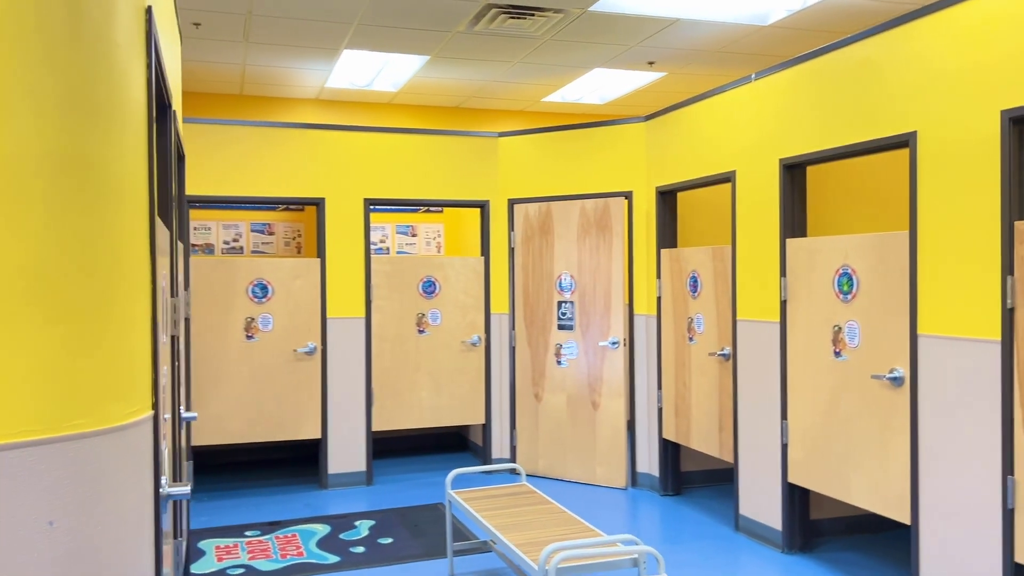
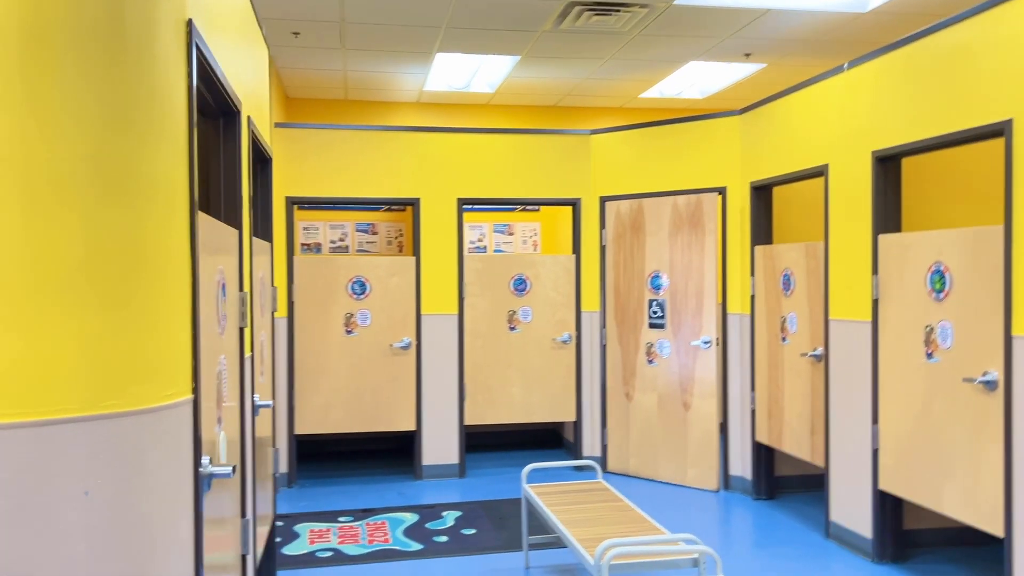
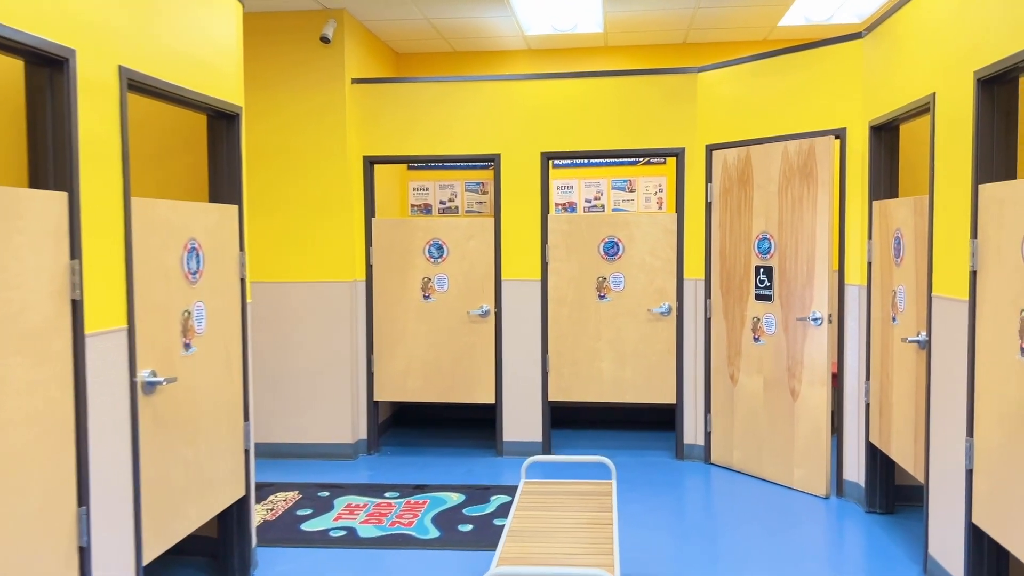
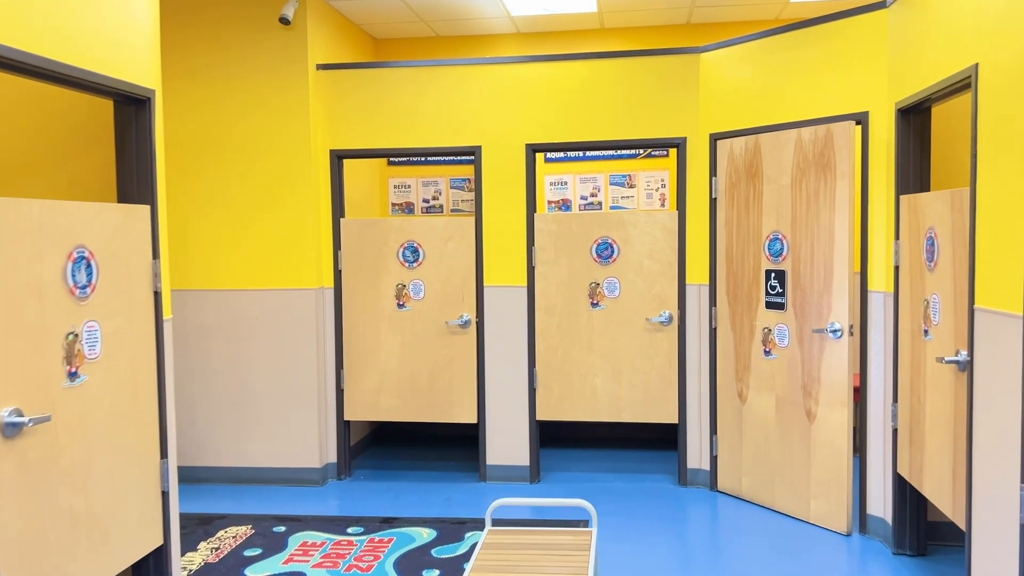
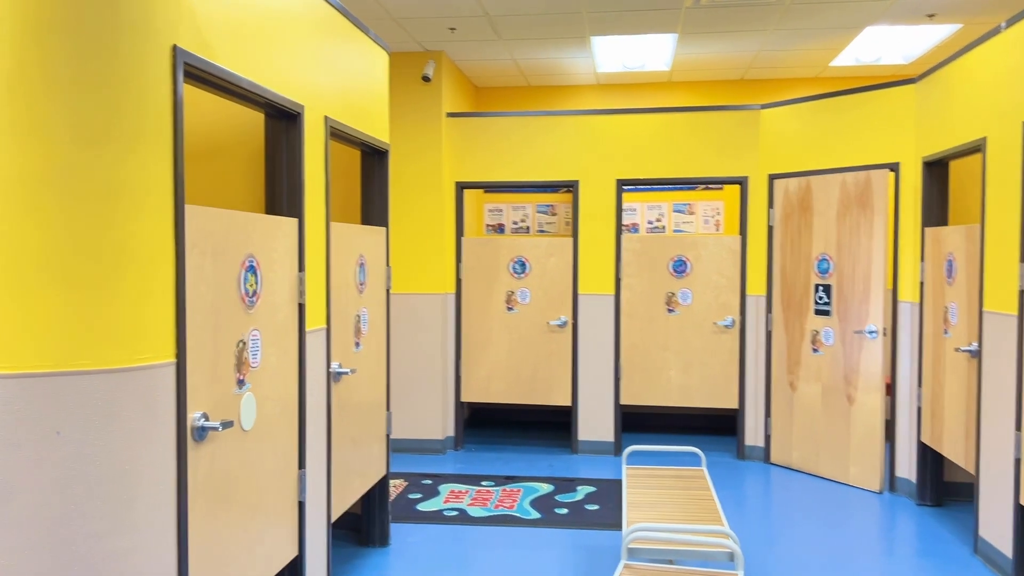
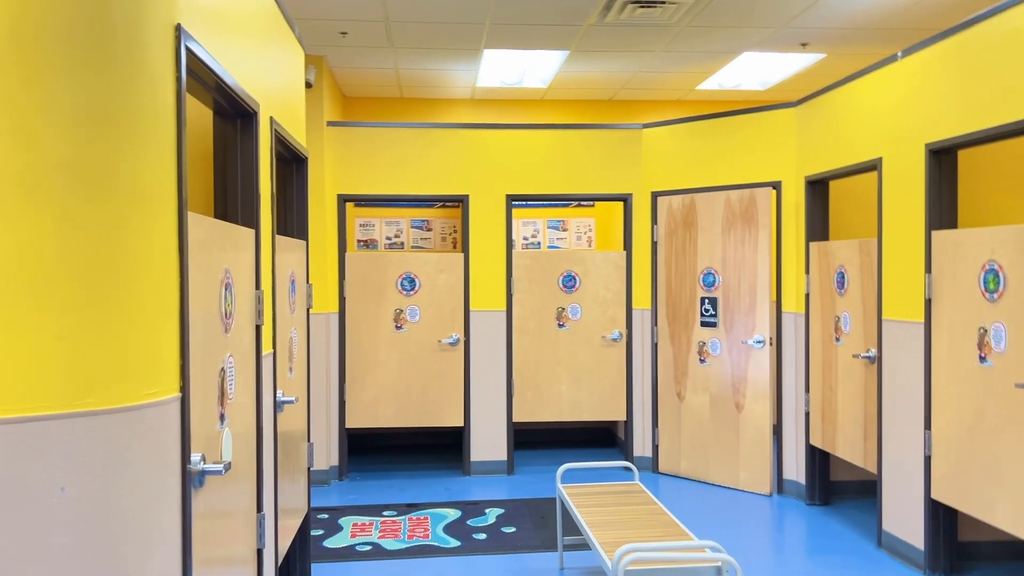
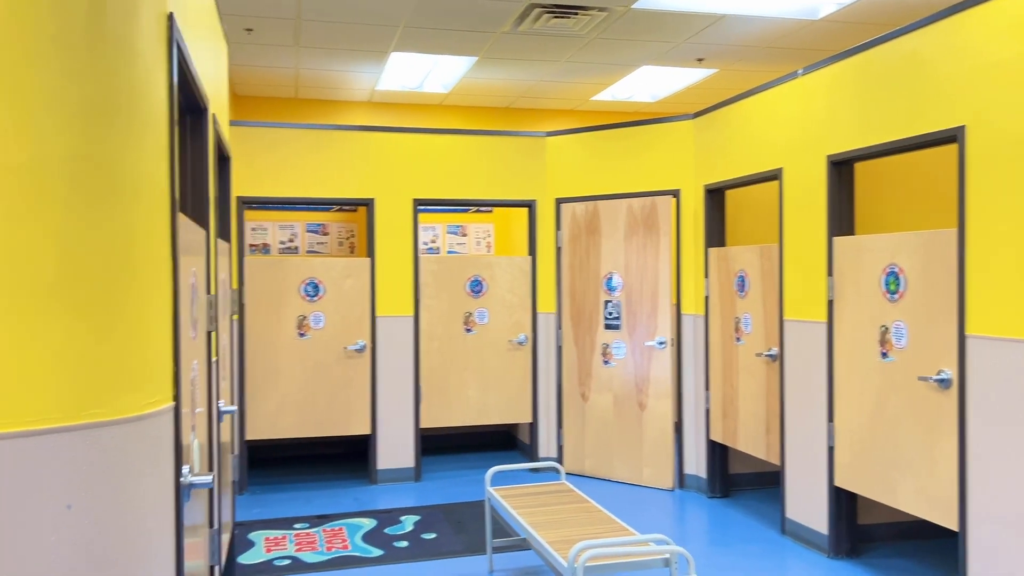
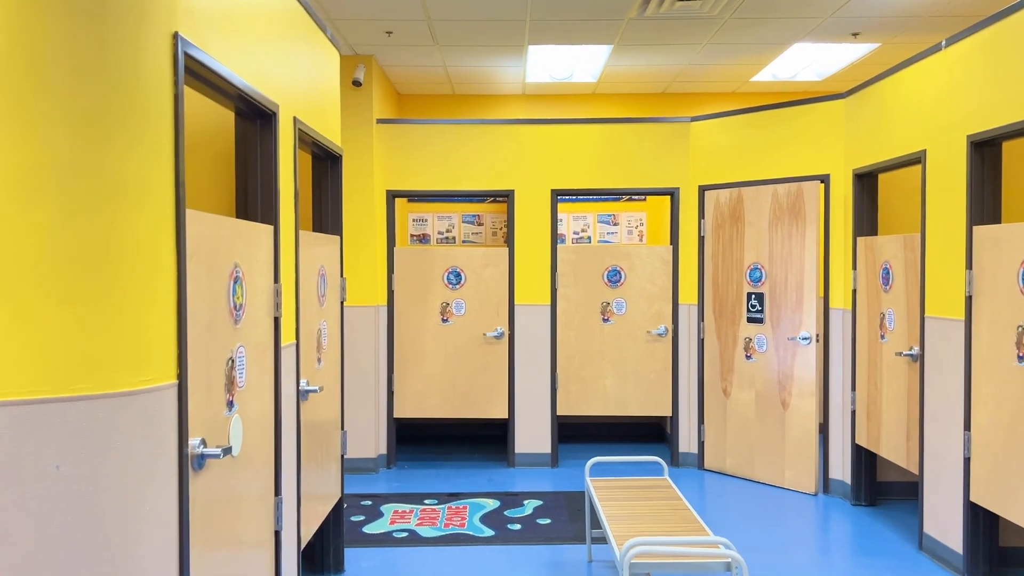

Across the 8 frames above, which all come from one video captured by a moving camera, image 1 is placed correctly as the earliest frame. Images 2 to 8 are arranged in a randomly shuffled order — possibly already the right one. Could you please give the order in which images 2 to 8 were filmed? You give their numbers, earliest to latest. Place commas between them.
7, 2, 6, 8, 5, 3, 4
